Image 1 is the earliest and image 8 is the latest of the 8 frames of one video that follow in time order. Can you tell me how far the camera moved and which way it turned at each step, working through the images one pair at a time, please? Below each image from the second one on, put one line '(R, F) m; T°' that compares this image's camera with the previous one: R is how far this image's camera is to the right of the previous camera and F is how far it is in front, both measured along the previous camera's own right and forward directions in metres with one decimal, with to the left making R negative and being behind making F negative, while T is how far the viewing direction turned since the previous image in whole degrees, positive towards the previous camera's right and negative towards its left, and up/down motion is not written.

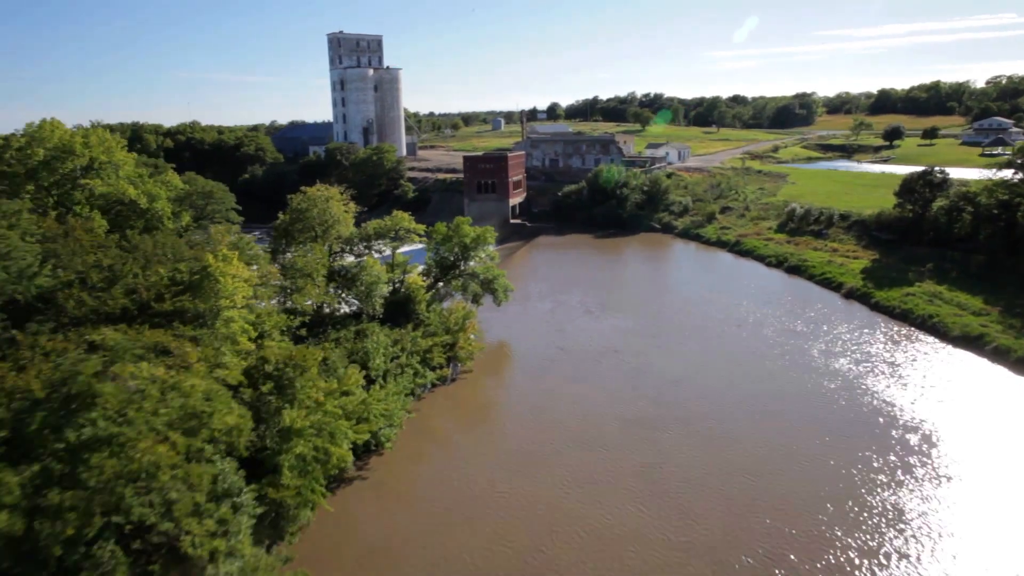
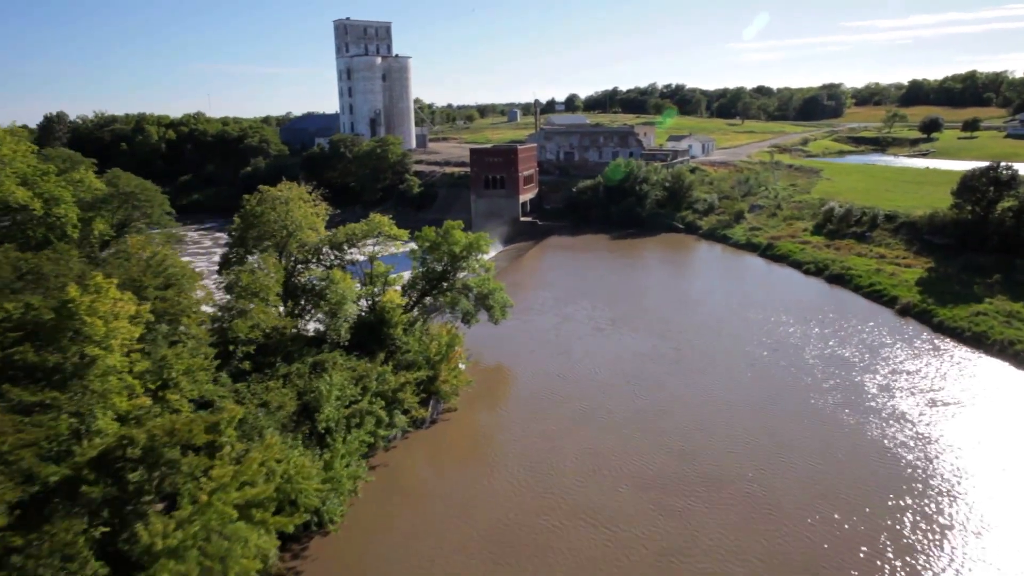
(+0.7, +4.0) m; -2°
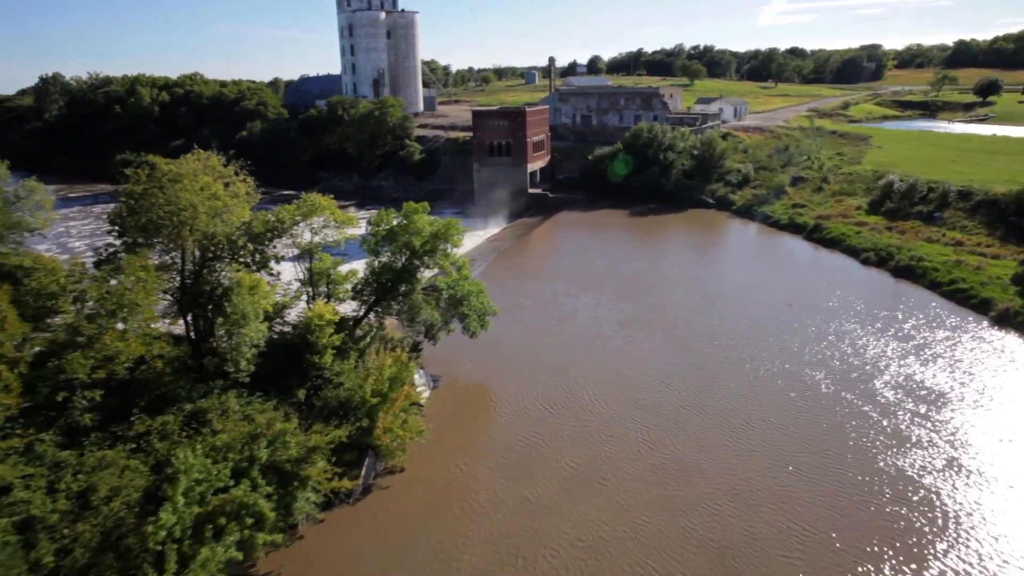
(+1.1, +5.6) m; -2°
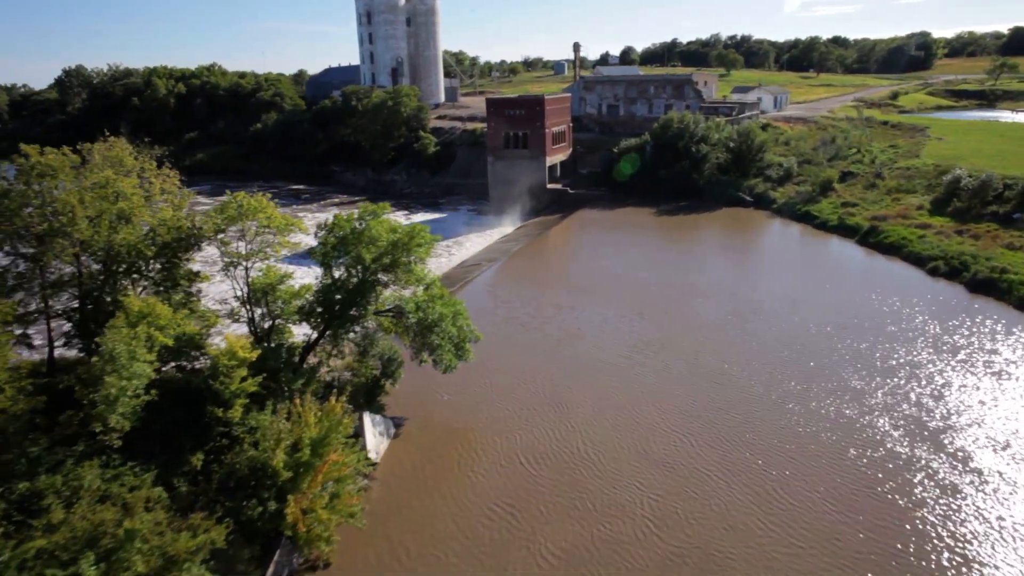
(+1.0, +3.8) m; -3°
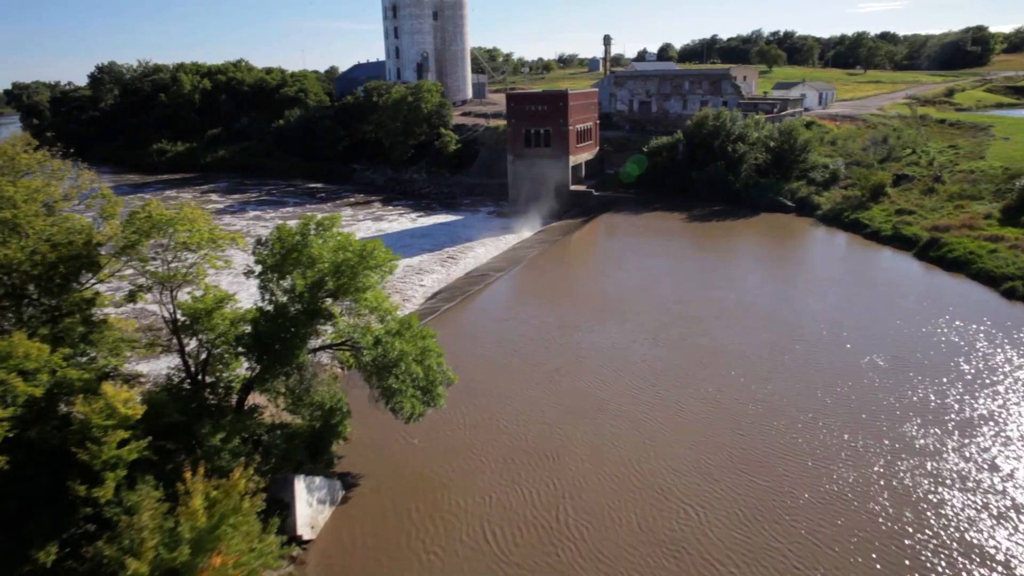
(+0.9, +2.8) m; -3°
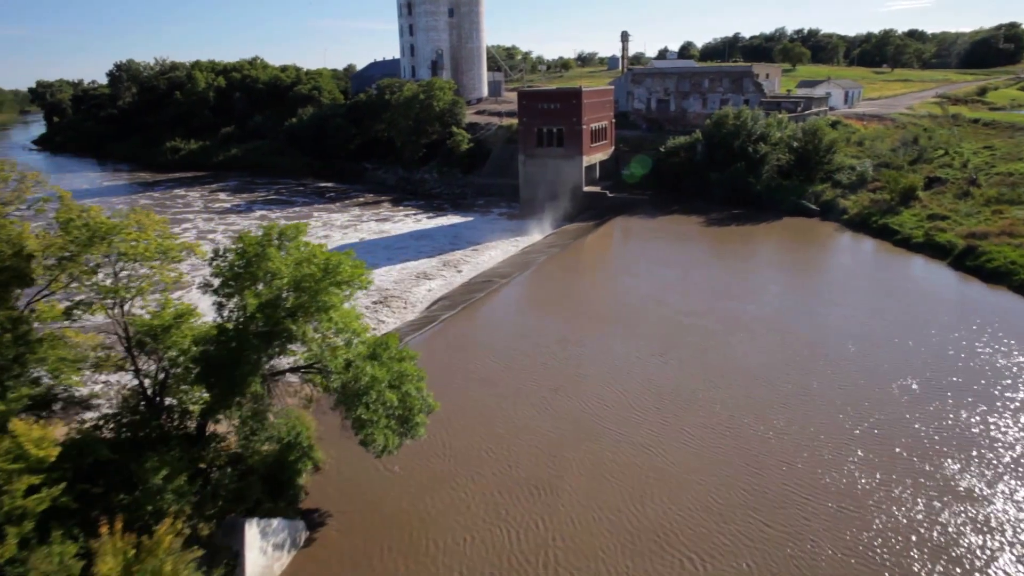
(+0.5, +1.4) m; -2°
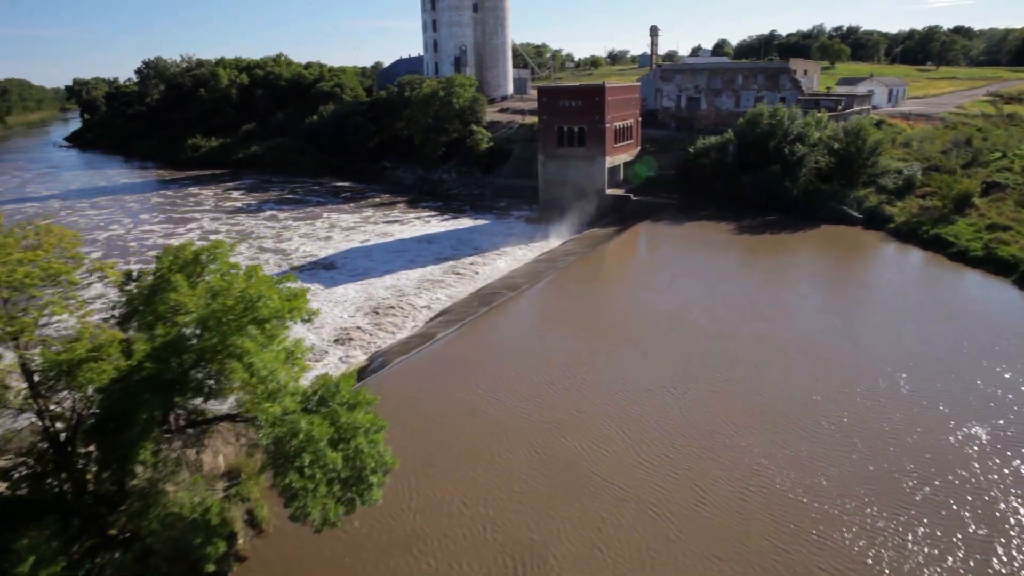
(+0.7, +2.2) m; -2°
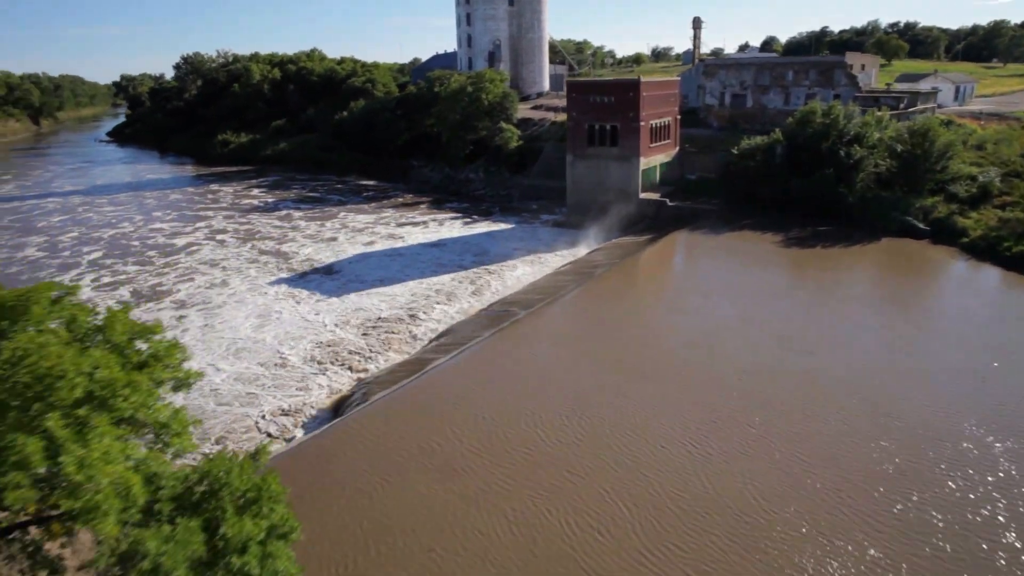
(+0.8, +2.7) m; -3°
